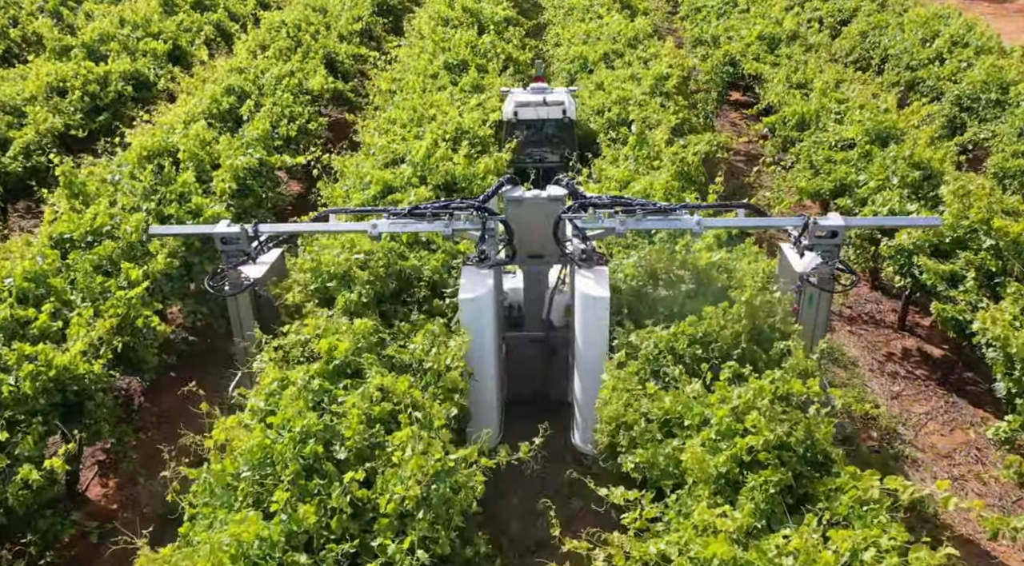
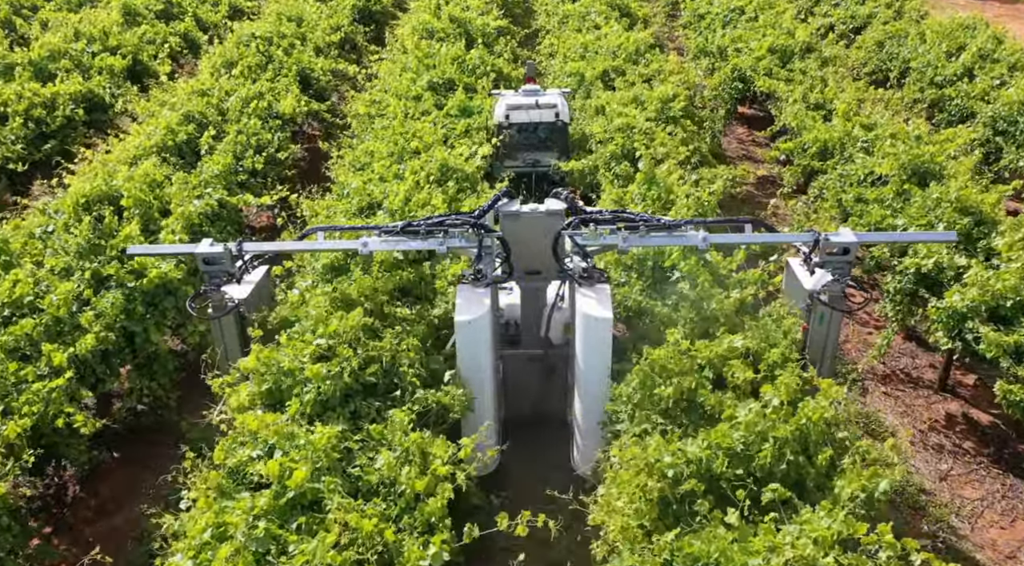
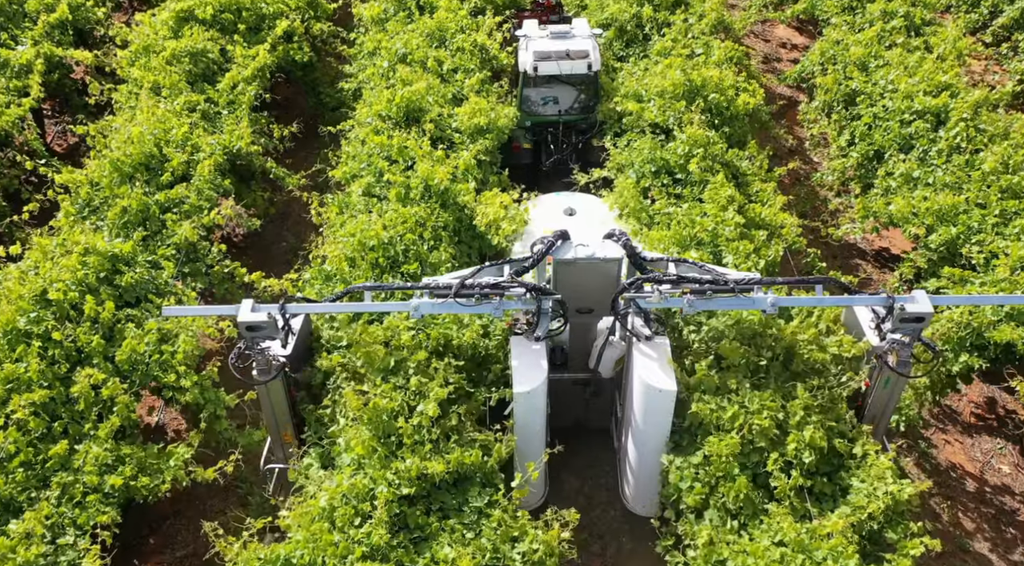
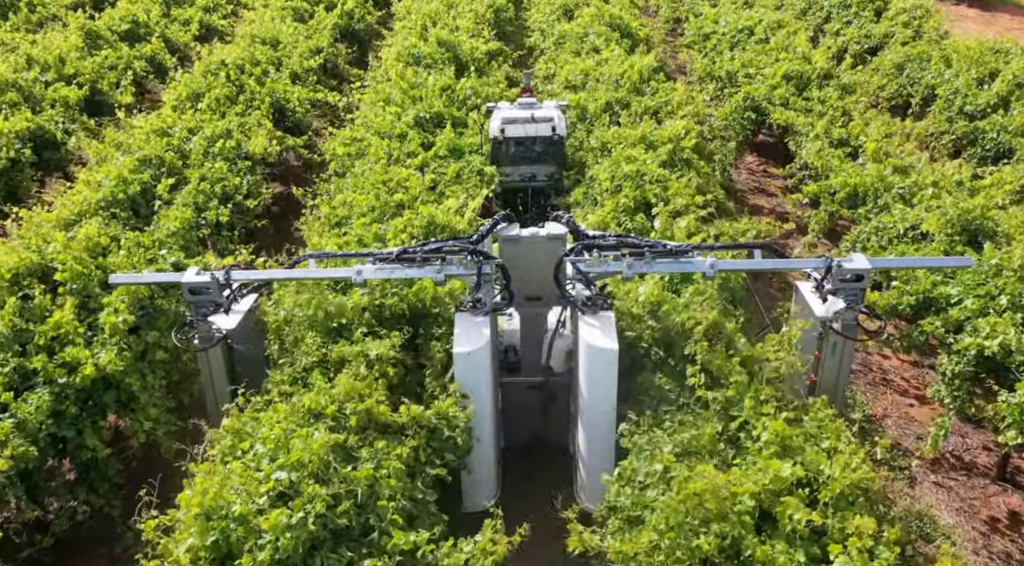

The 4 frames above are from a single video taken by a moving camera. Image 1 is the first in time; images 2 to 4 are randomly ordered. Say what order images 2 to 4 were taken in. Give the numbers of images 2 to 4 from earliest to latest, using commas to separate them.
2, 4, 3
